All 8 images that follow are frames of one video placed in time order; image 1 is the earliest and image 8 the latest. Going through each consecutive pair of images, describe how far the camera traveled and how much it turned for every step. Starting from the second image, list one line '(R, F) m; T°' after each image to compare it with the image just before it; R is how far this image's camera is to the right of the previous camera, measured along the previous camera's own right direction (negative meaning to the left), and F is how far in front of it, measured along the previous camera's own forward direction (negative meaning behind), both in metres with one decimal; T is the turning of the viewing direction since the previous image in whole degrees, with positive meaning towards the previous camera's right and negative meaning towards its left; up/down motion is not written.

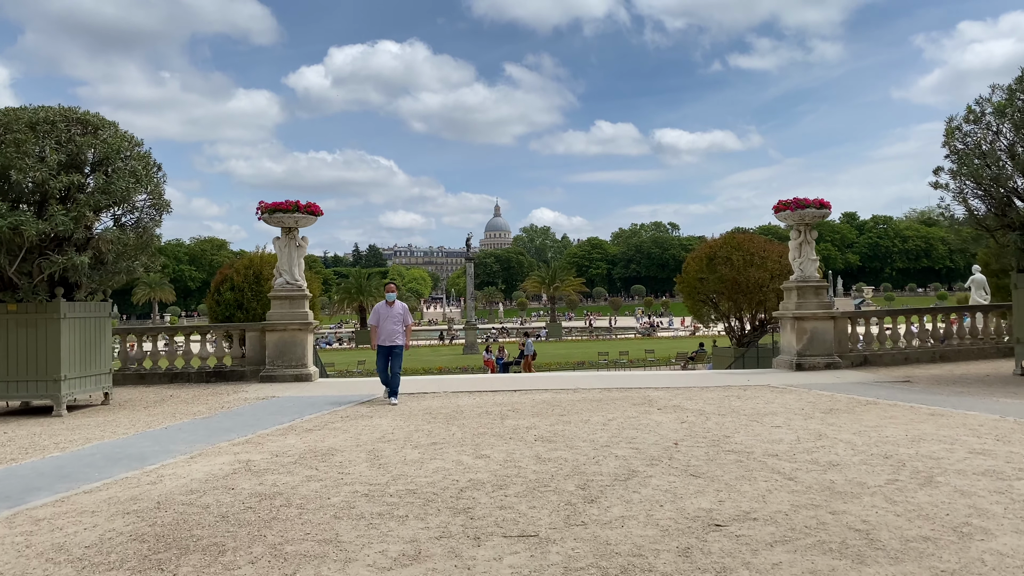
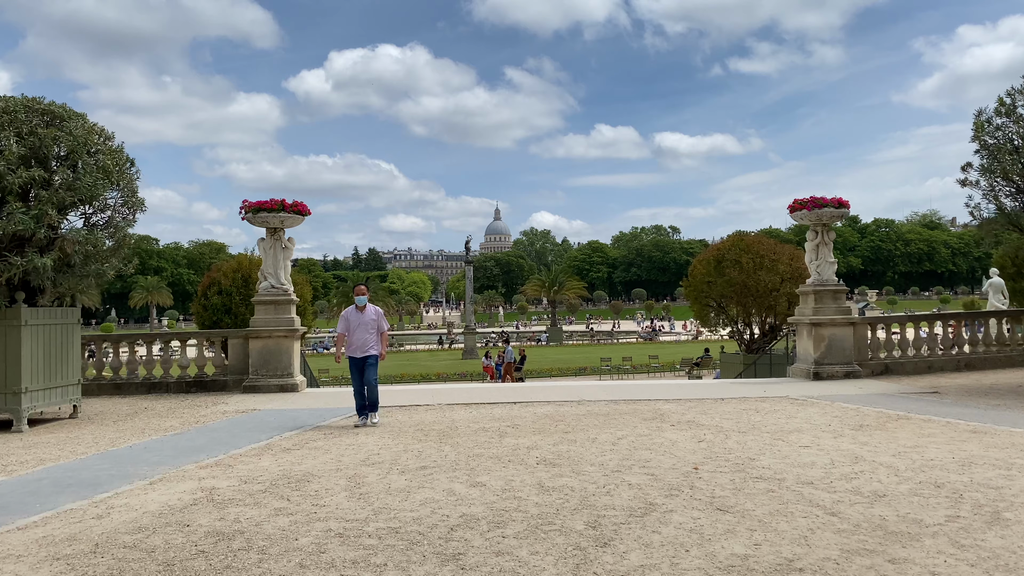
(0.0, +0.7) m; 0°
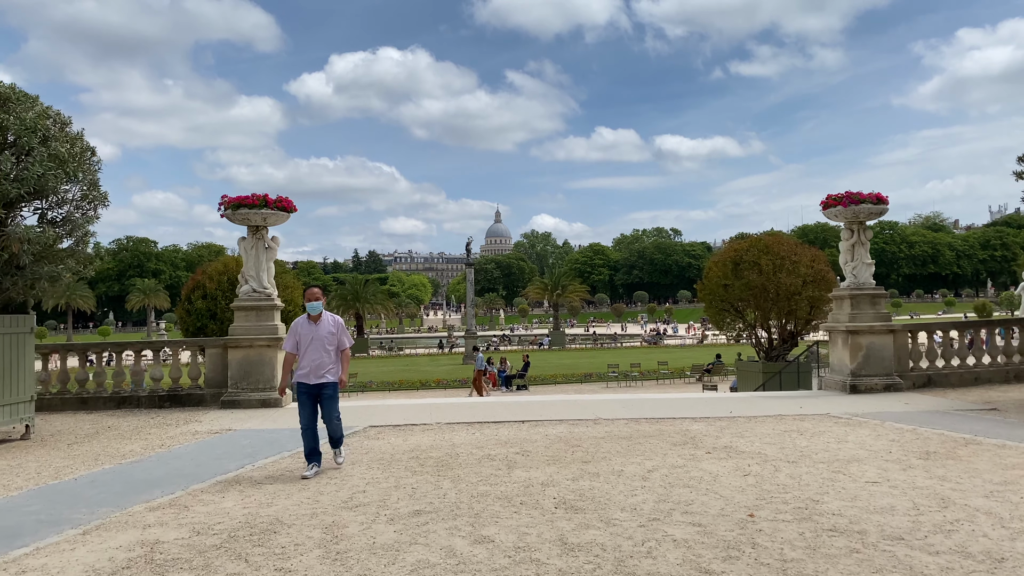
(-0.1, +1.1) m; 0°
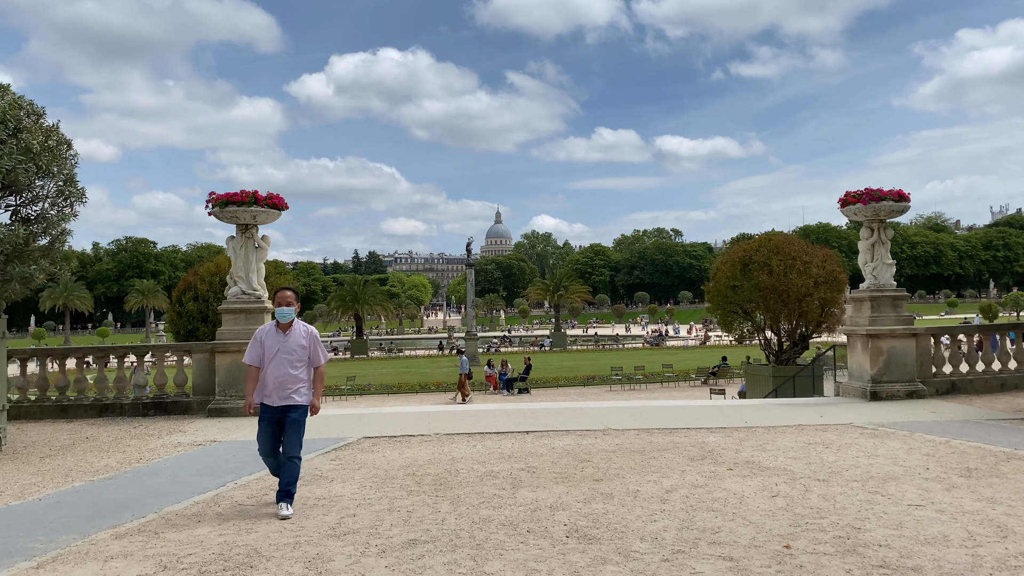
(0.0, +0.5) m; 0°
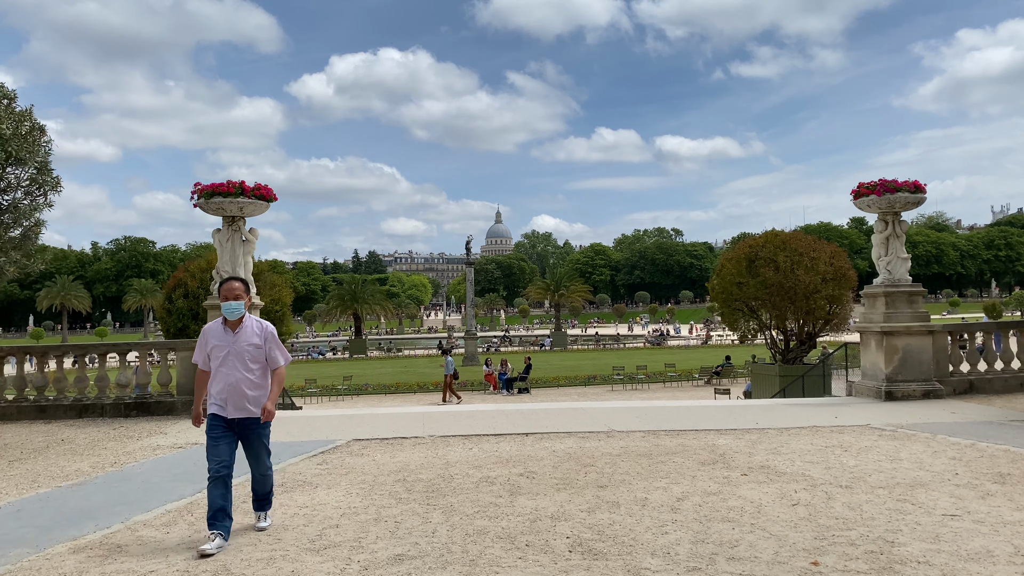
(0.0, +0.4) m; 0°
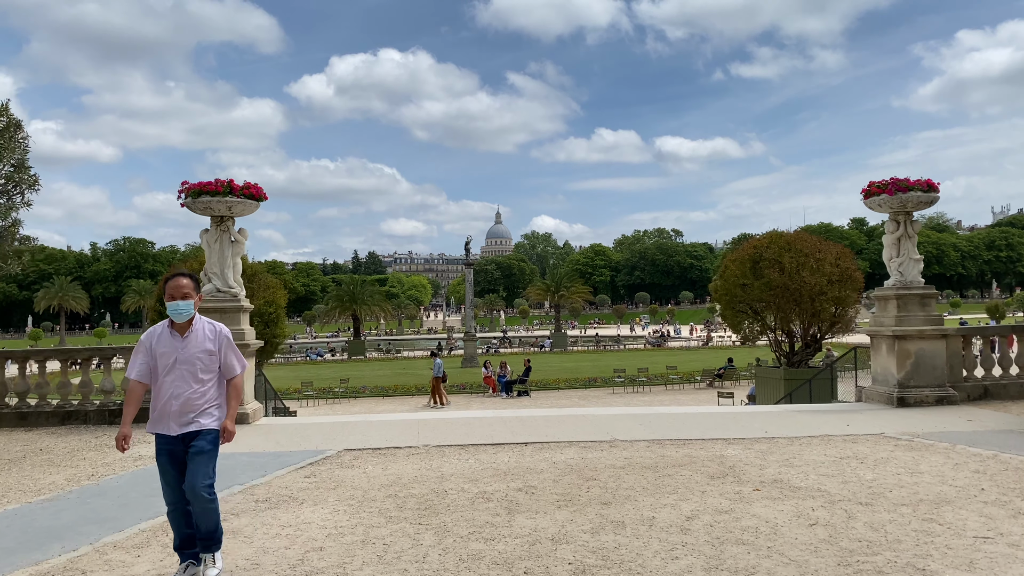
(0.0, +0.3) m; 0°
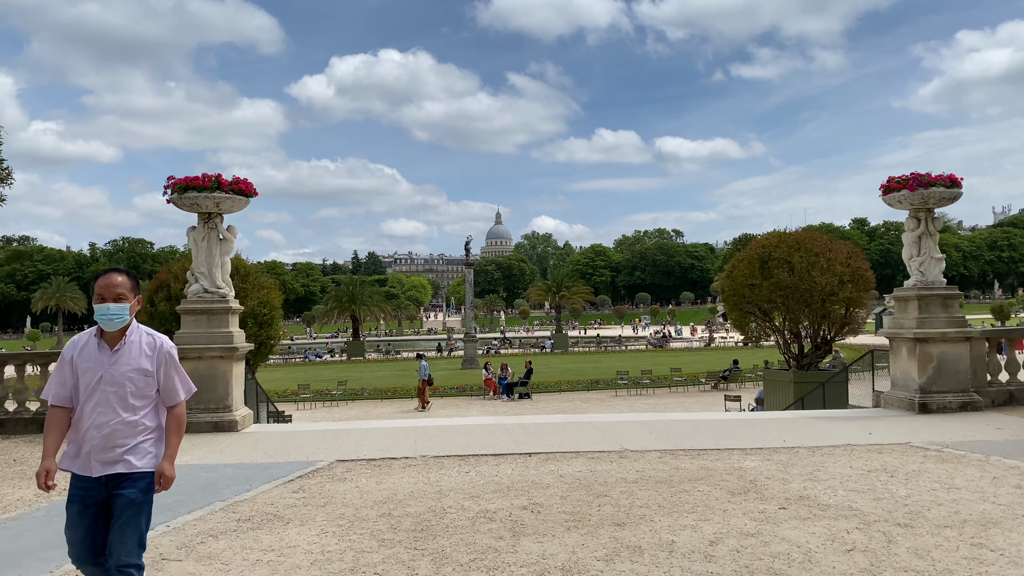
(0.0, +0.4) m; 0°
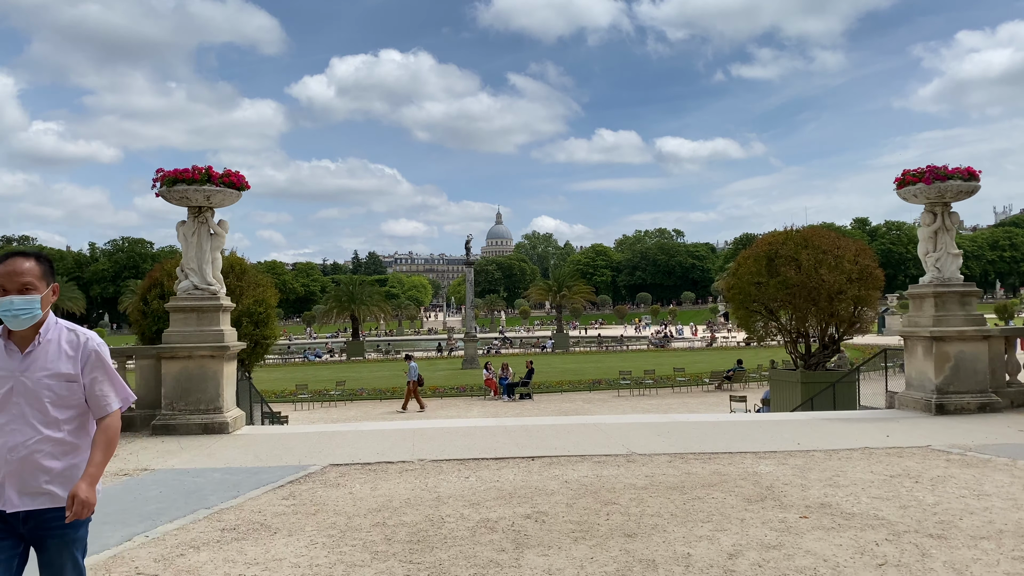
(0.0, +0.3) m; 0°
